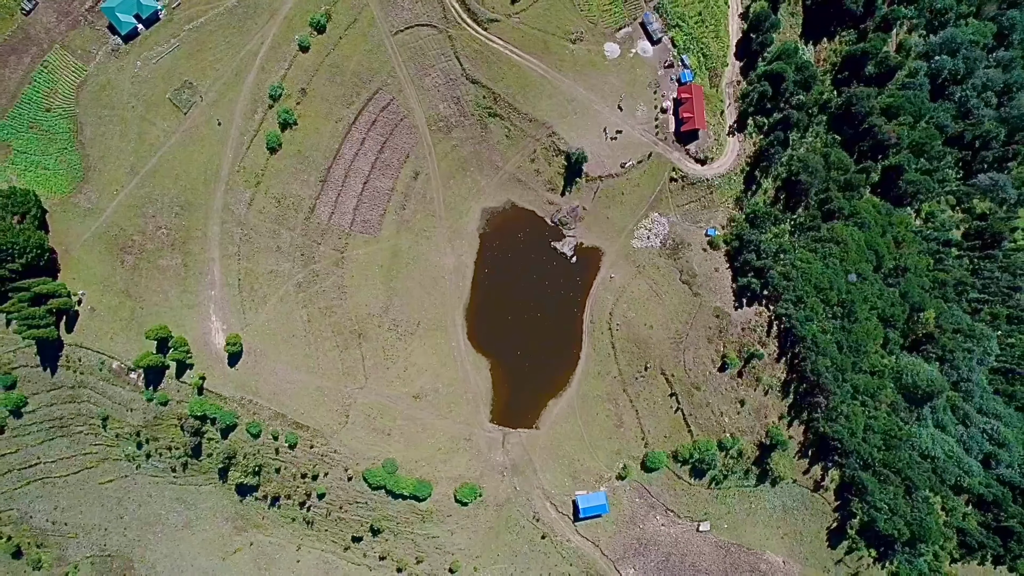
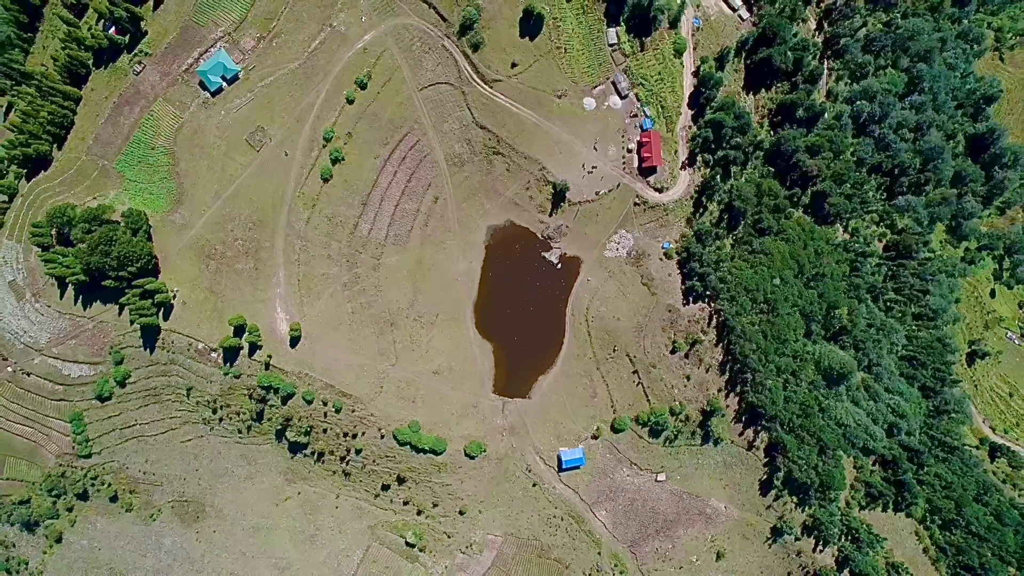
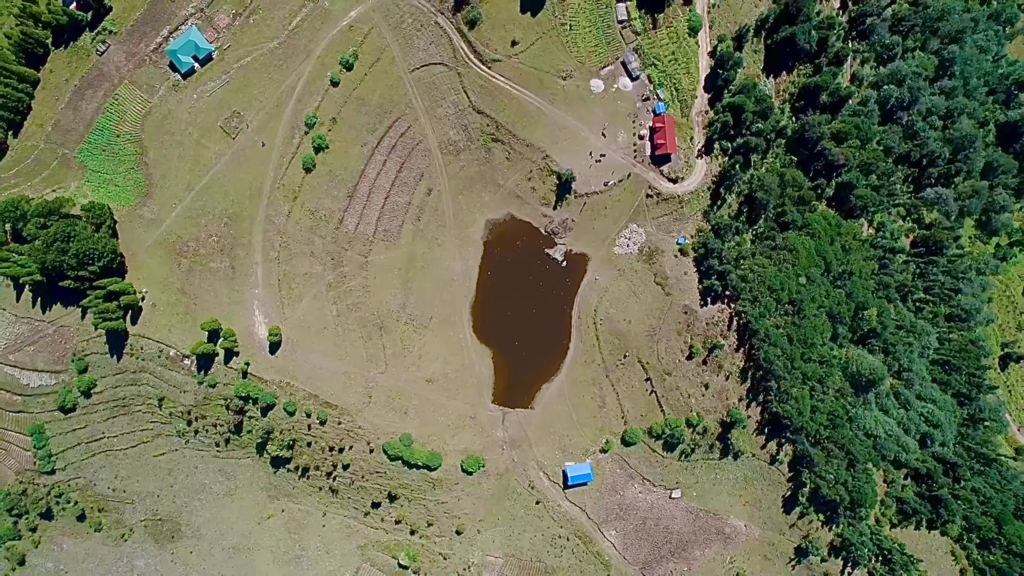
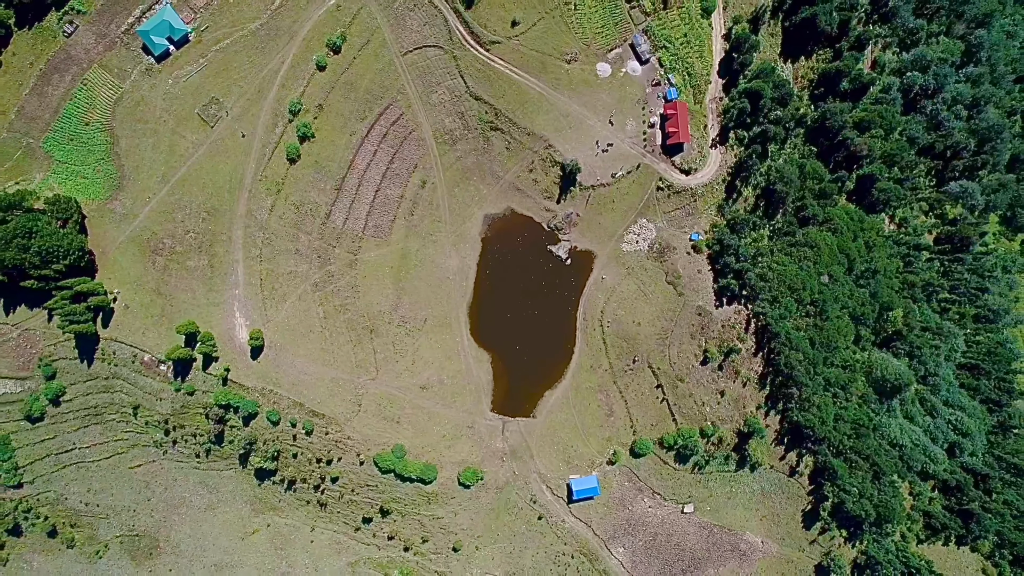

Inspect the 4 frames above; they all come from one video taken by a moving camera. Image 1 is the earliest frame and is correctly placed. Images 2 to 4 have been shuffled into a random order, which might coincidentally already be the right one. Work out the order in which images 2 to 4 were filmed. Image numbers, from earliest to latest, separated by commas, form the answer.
4, 3, 2
